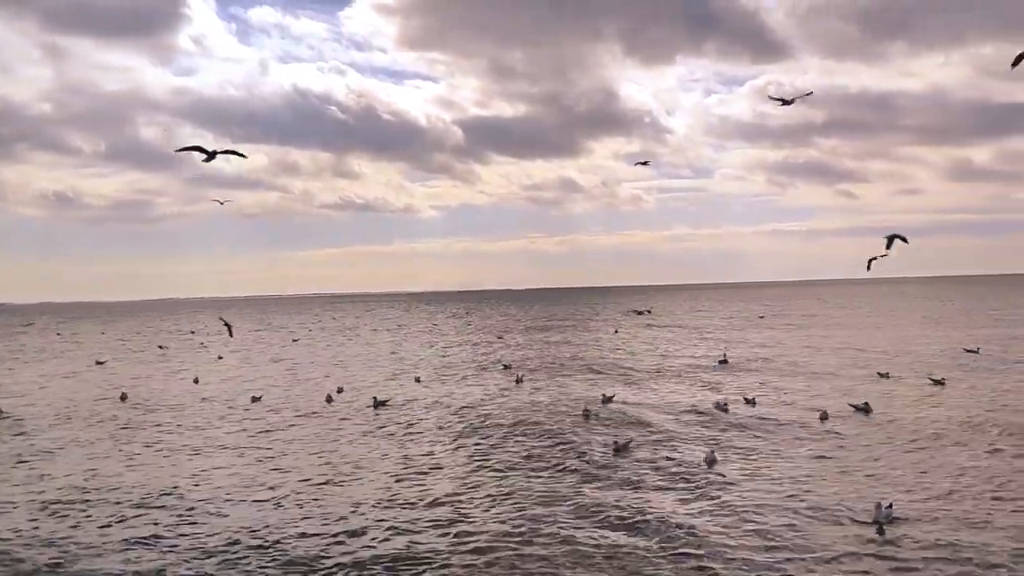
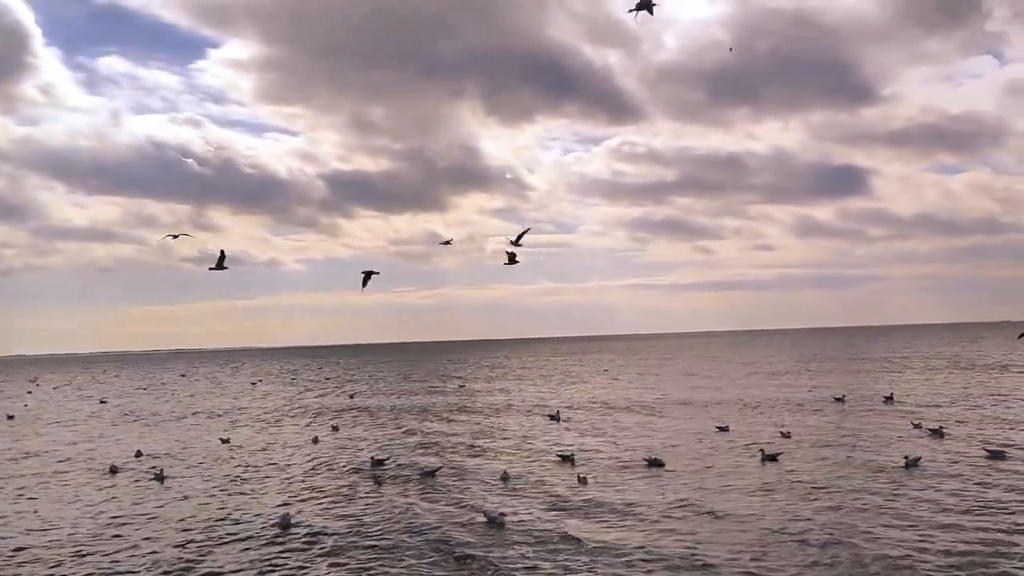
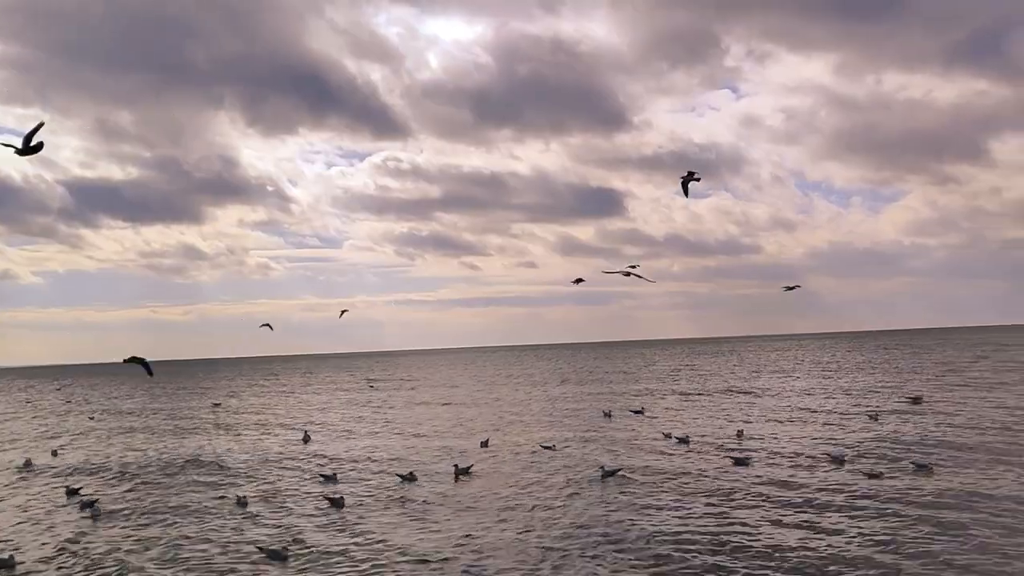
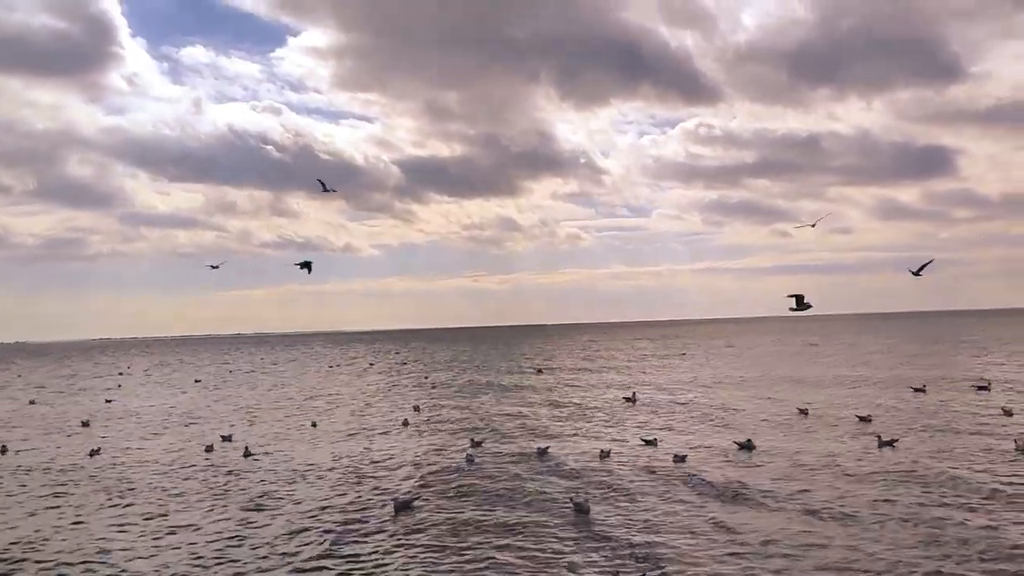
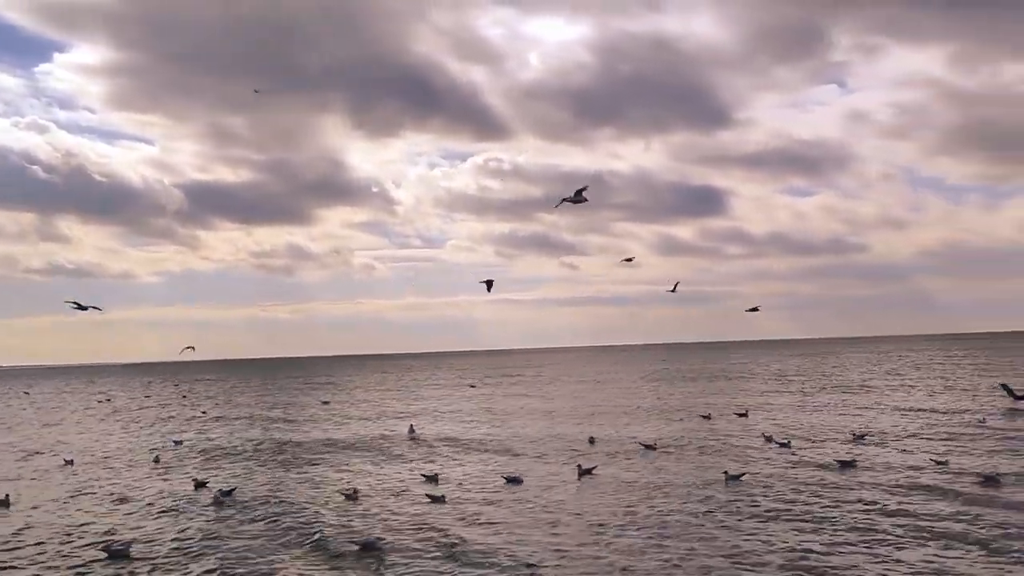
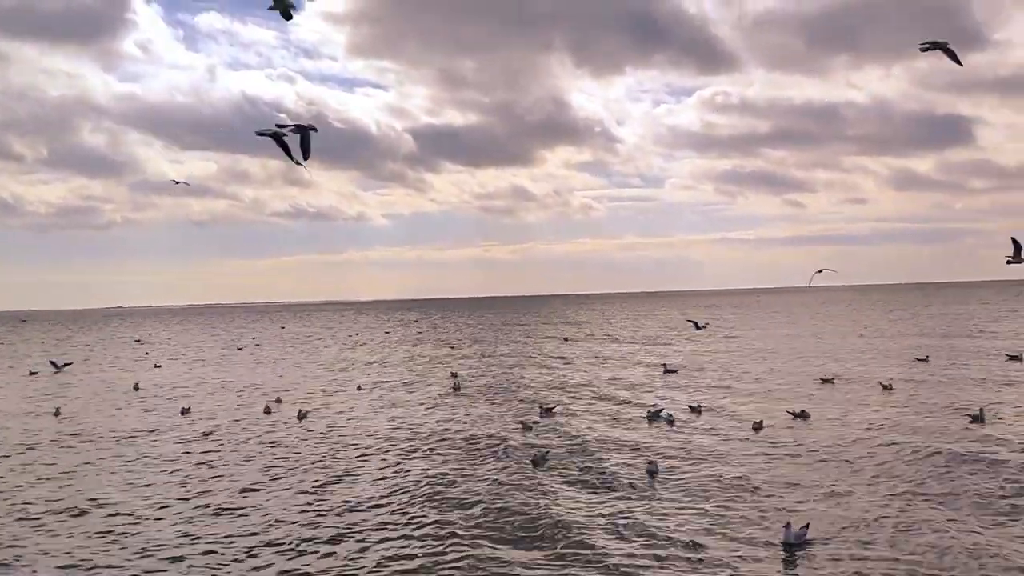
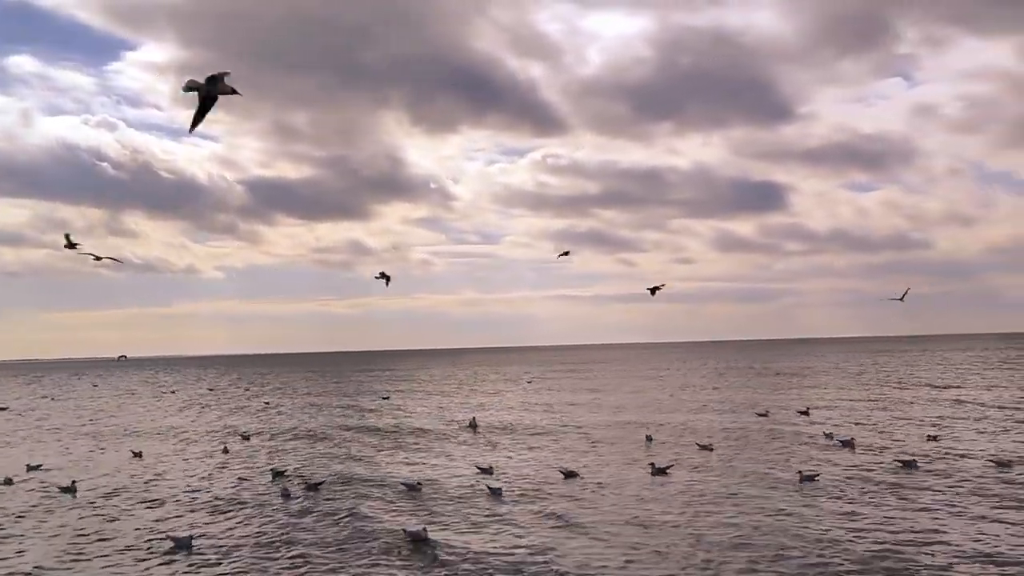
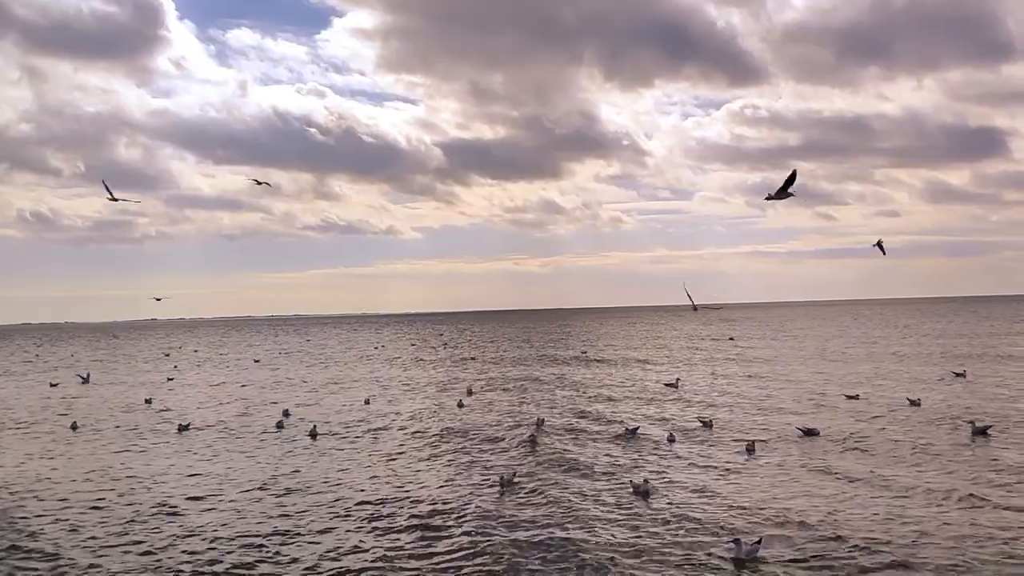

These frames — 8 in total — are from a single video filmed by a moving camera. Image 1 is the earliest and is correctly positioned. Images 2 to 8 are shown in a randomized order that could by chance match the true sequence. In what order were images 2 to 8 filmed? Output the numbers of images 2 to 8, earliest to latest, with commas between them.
6, 8, 4, 2, 7, 5, 3
